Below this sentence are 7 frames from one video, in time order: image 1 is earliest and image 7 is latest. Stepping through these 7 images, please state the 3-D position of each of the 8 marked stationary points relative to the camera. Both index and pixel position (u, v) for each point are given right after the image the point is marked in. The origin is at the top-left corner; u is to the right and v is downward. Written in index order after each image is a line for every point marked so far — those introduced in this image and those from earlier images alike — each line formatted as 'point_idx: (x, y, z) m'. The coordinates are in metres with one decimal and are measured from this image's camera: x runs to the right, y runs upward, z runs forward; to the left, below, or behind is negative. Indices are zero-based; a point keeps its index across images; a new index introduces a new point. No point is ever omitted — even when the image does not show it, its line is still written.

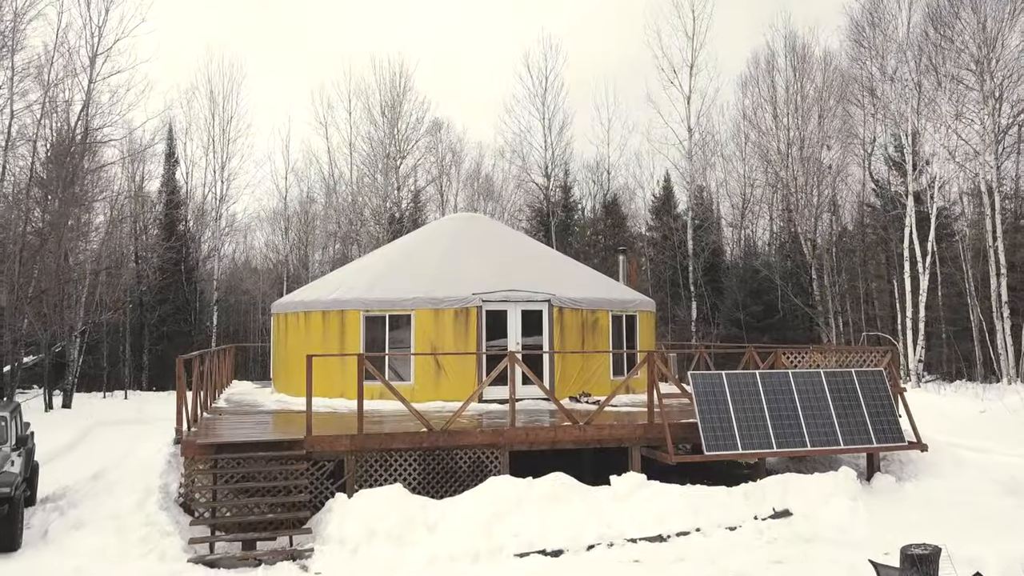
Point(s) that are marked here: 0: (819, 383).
0: (+2.9, -0.9, +9.3) m
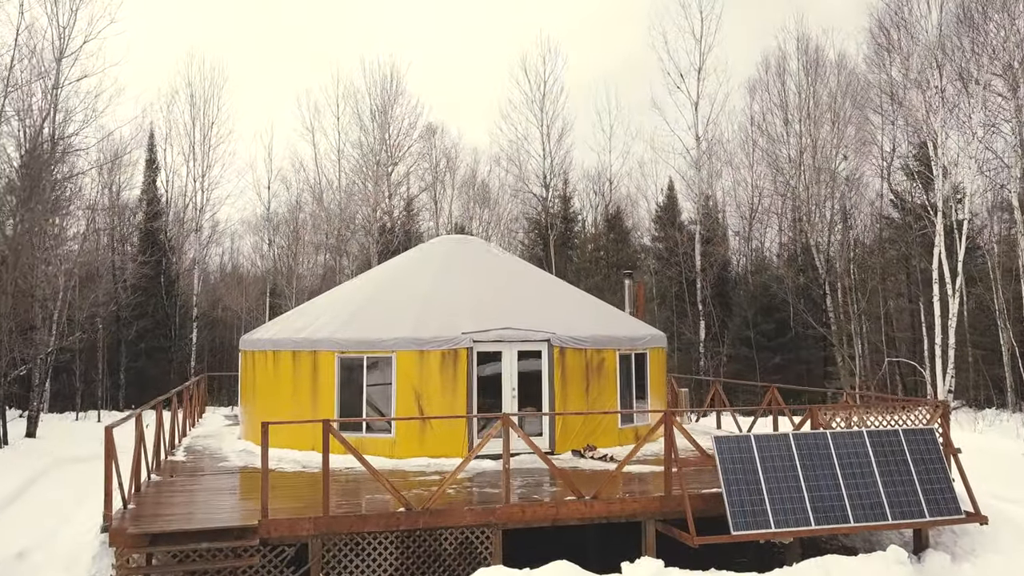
0: (+2.9, -1.3, +8.1) m
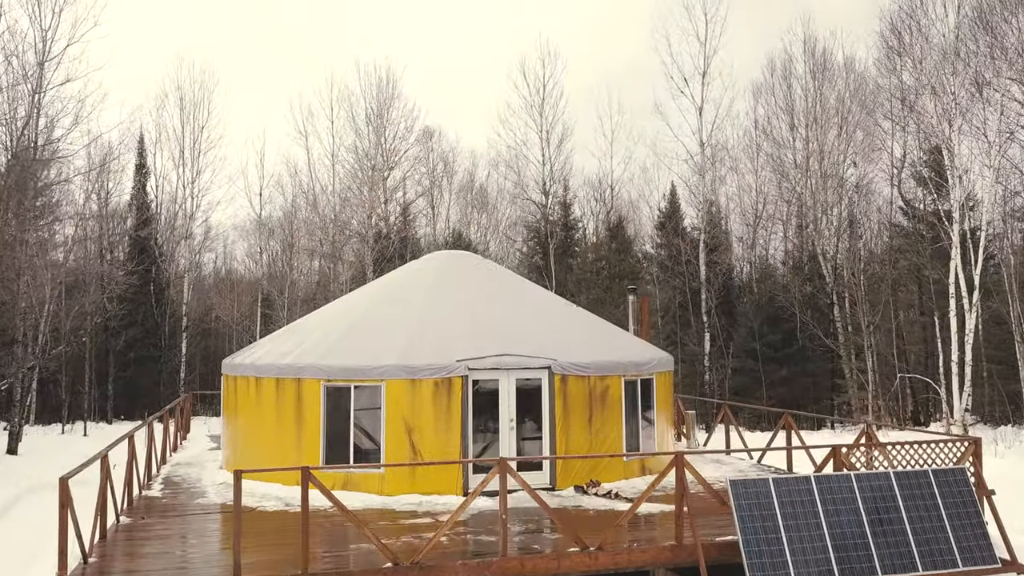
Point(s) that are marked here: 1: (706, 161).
0: (+2.9, -1.5, +7.4) m
1: (+4.0, +2.6, +19.9) m
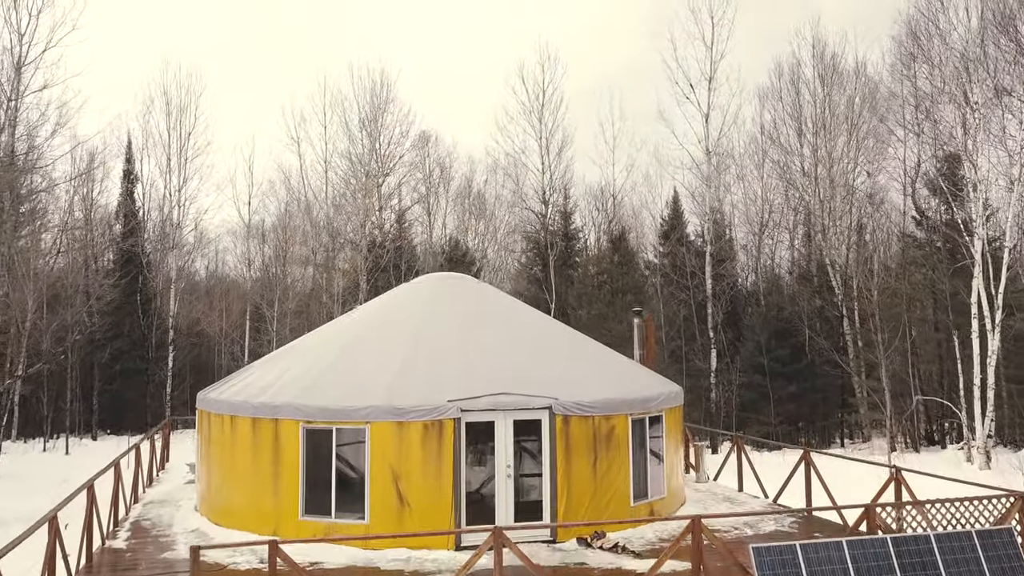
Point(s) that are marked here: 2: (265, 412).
0: (+2.9, -1.8, +6.7) m
1: (+3.9, +2.3, +19.2) m
2: (-2.2, -1.1, +8.6) m
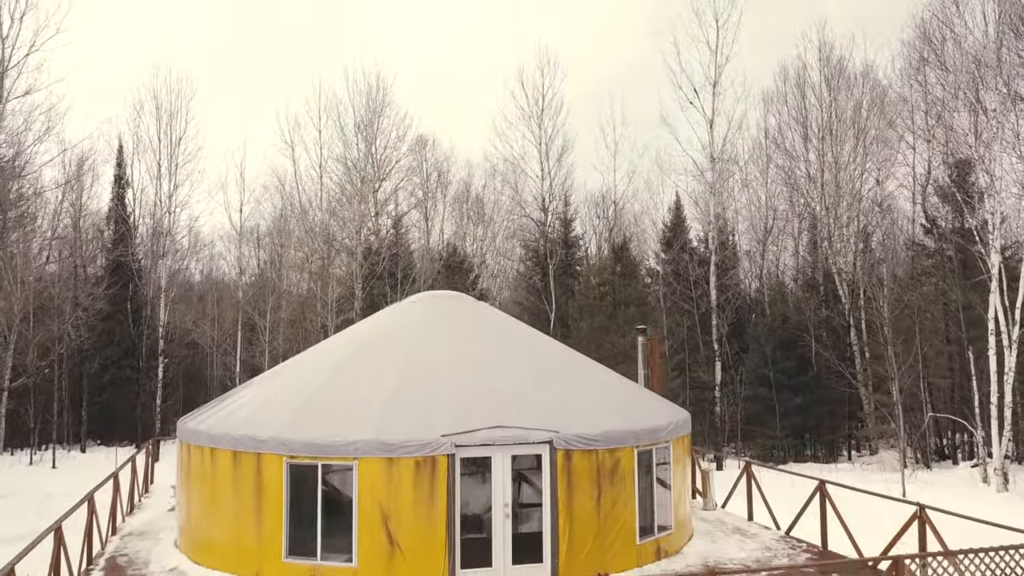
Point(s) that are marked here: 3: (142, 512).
0: (+2.8, -2.0, +6.1) m
1: (+3.9, +2.1, +18.6) m
2: (-2.2, -1.3, +8.0) m
3: (-4.2, -2.5, +11.0) m
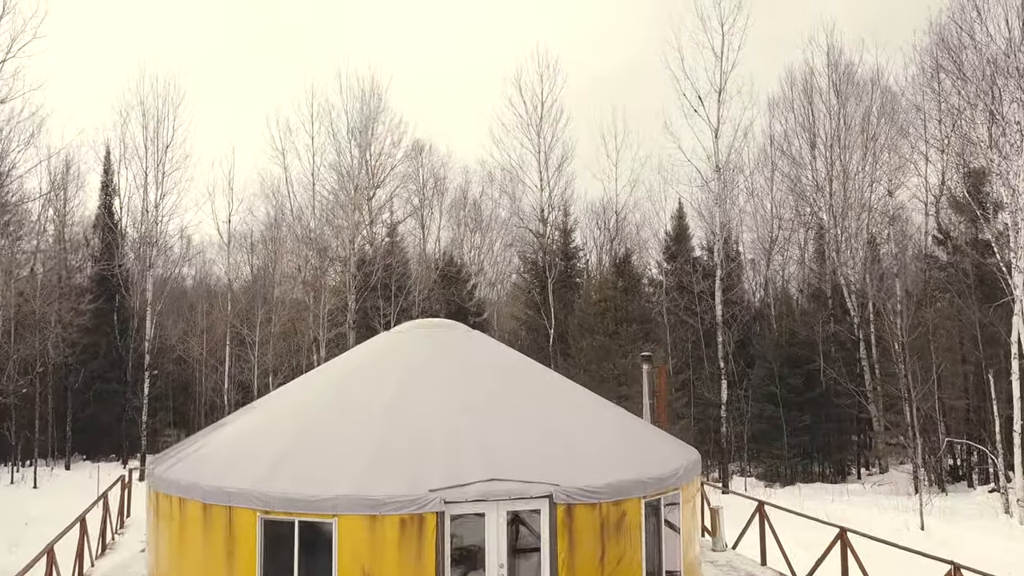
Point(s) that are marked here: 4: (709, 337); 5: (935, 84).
0: (+2.8, -2.3, +5.4) m
1: (+3.9, +1.9, +17.9) m
2: (-2.2, -1.6, +7.3) m
3: (-4.2, -2.8, +10.3) m
4: (+4.0, -1.0, +19.7) m
5: (+7.2, +3.6, +17.1) m
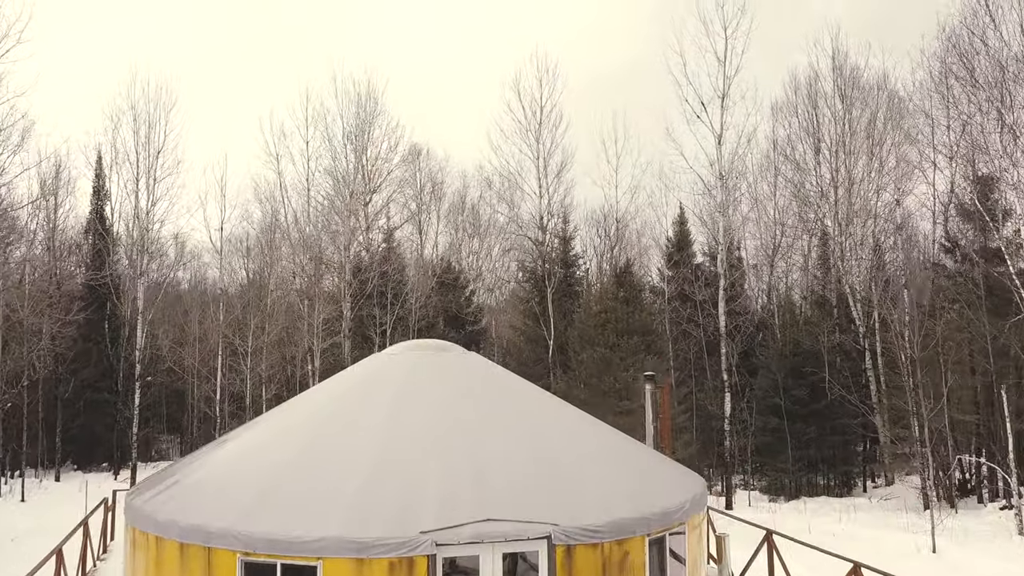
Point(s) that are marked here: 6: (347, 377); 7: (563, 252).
0: (+2.8, -2.5, +5.0) m
1: (+3.8, +1.7, +17.5) m
2: (-2.2, -1.8, +6.9) m
3: (-4.2, -3.0, +9.9) m
4: (+3.9, -1.2, +19.3) m
5: (+7.2, +3.4, +16.7) m
6: (-1.5, -0.8, +9.3) m
7: (+1.0, +0.7, +19.2) m
